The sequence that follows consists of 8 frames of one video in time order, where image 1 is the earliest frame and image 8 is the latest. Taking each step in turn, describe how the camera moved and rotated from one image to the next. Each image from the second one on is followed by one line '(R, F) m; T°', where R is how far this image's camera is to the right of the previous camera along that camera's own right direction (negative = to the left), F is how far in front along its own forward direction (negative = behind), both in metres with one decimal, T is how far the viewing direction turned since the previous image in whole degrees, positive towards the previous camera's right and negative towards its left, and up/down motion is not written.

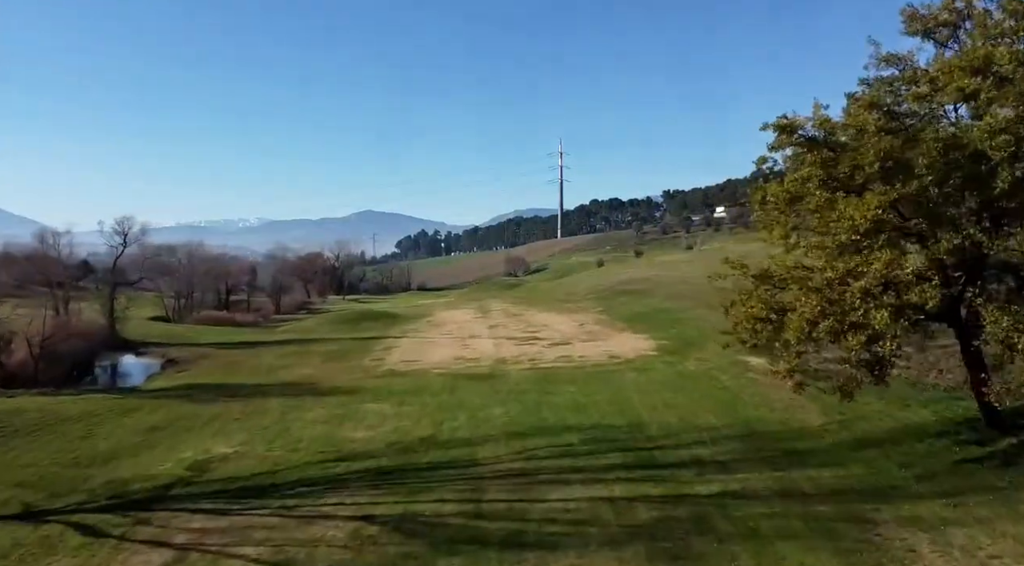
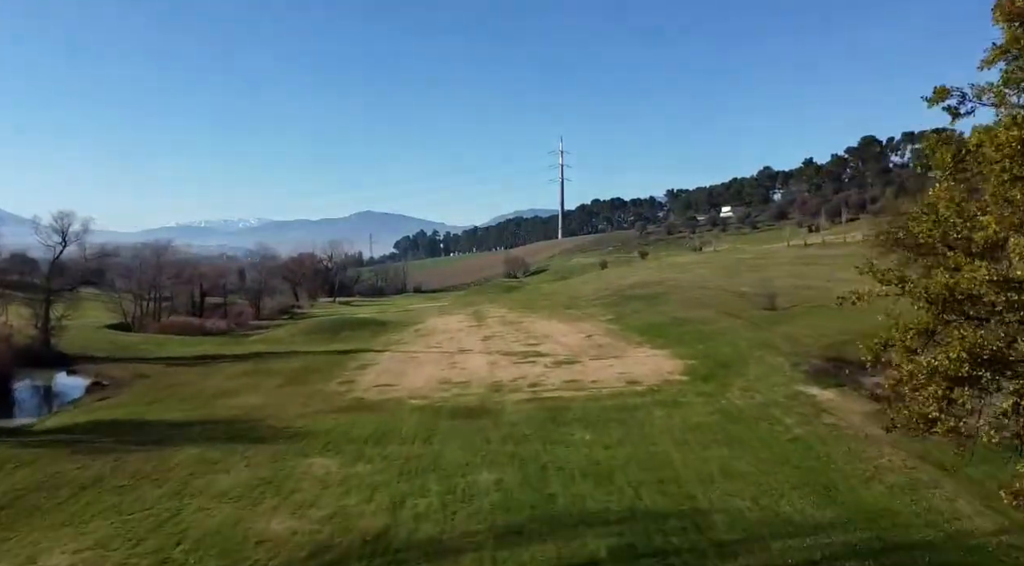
(+0.1, +5.0) m; 0°
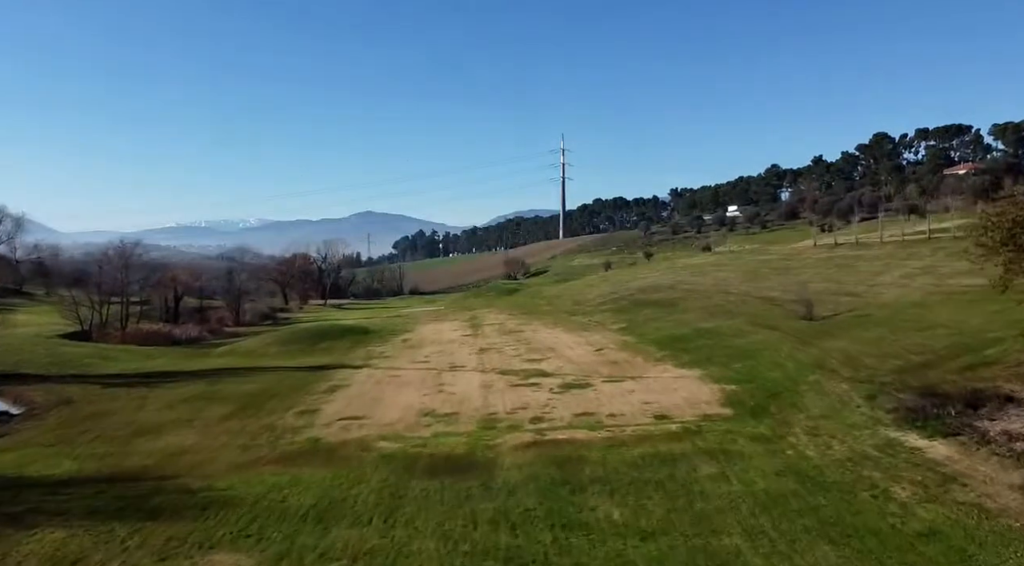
(+0.1, +4.5) m; 0°
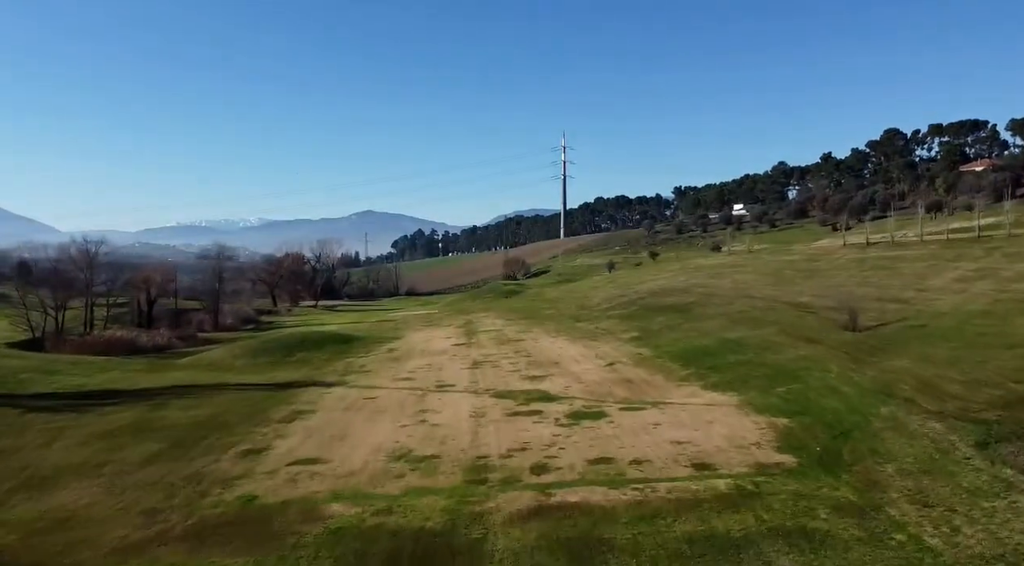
(+0.1, +4.0) m; 0°
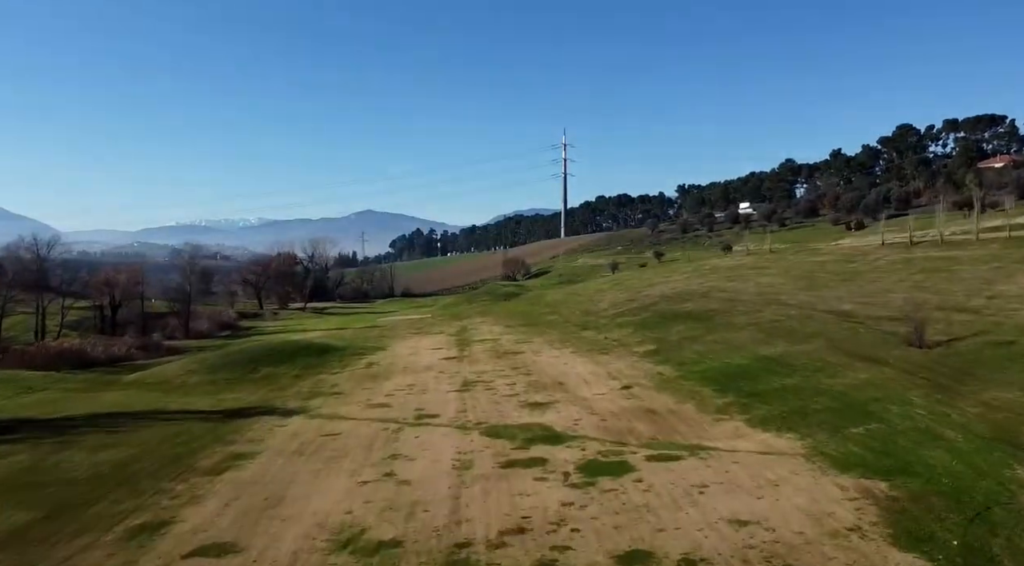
(+0.1, +4.5) m; 0°
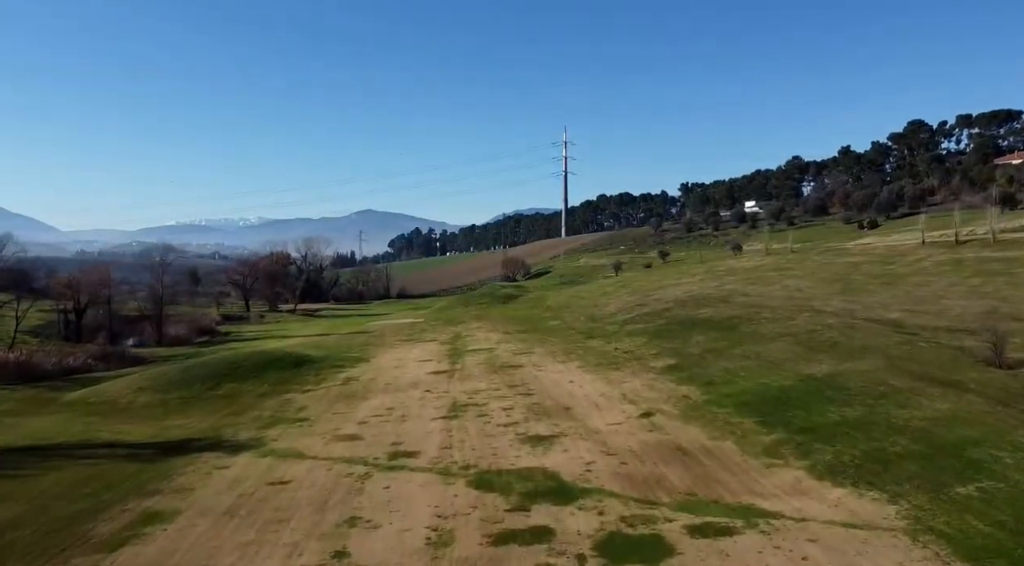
(+0.1, +3.7) m; 0°
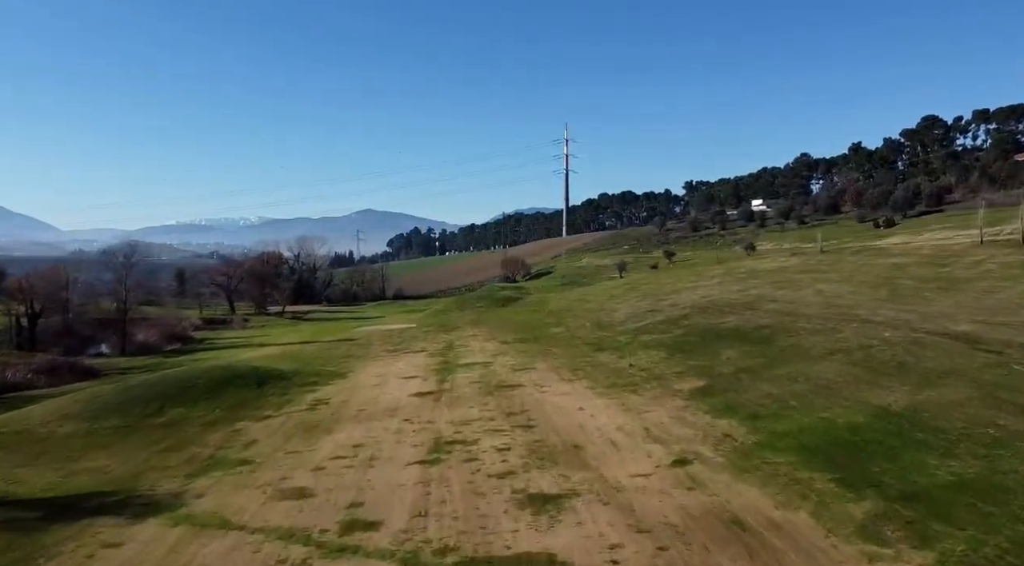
(+0.1, +4.1) m; 0°
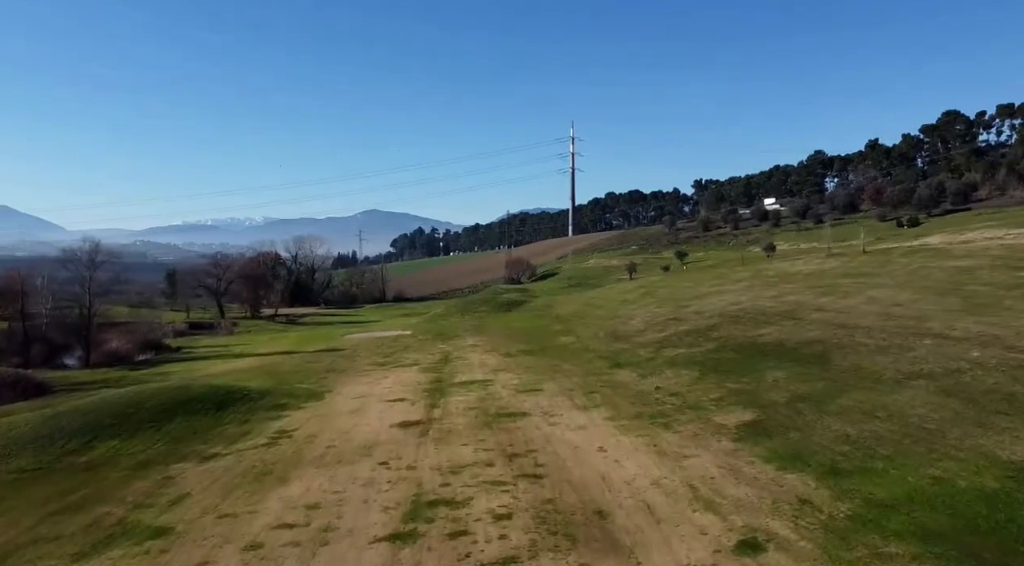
(0.0, +4.0) m; 0°
